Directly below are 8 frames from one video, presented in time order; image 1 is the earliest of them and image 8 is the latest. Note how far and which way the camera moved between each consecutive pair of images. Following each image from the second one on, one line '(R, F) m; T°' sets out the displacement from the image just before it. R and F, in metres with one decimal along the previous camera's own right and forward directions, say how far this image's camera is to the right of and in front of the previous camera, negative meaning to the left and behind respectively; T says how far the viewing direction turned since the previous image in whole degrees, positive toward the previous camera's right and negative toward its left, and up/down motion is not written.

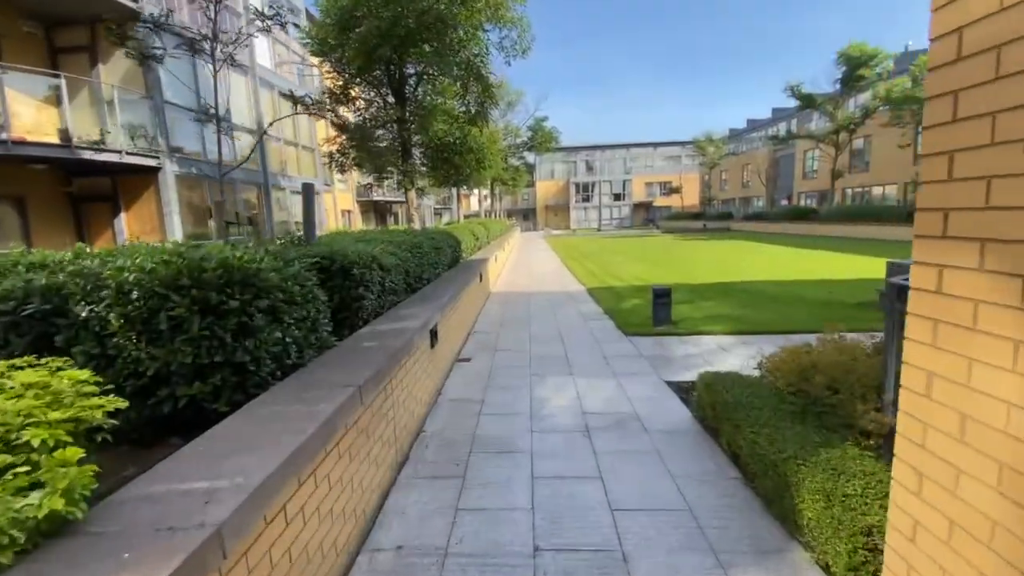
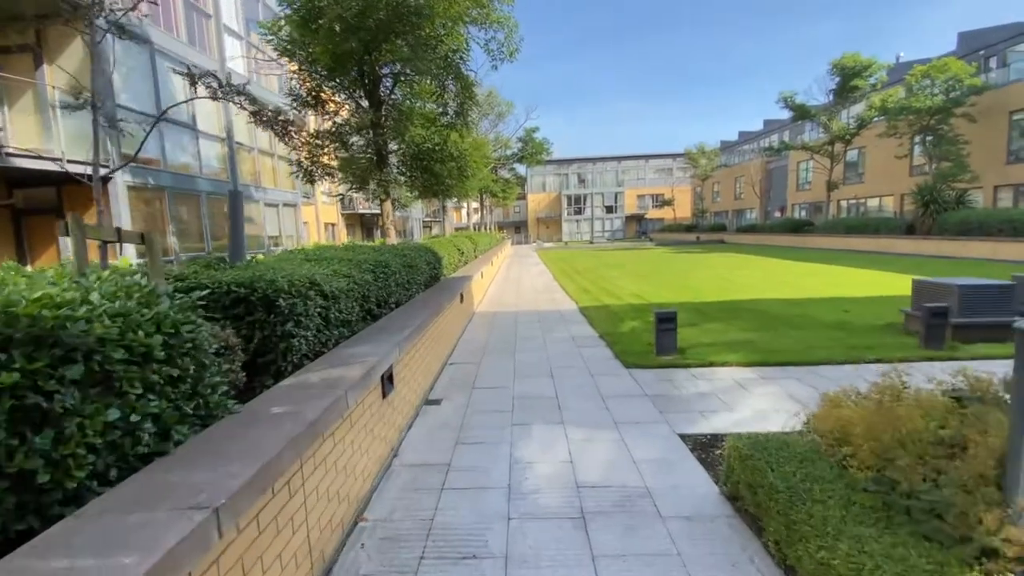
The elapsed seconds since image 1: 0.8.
(+0.1, +0.9) m; +1°
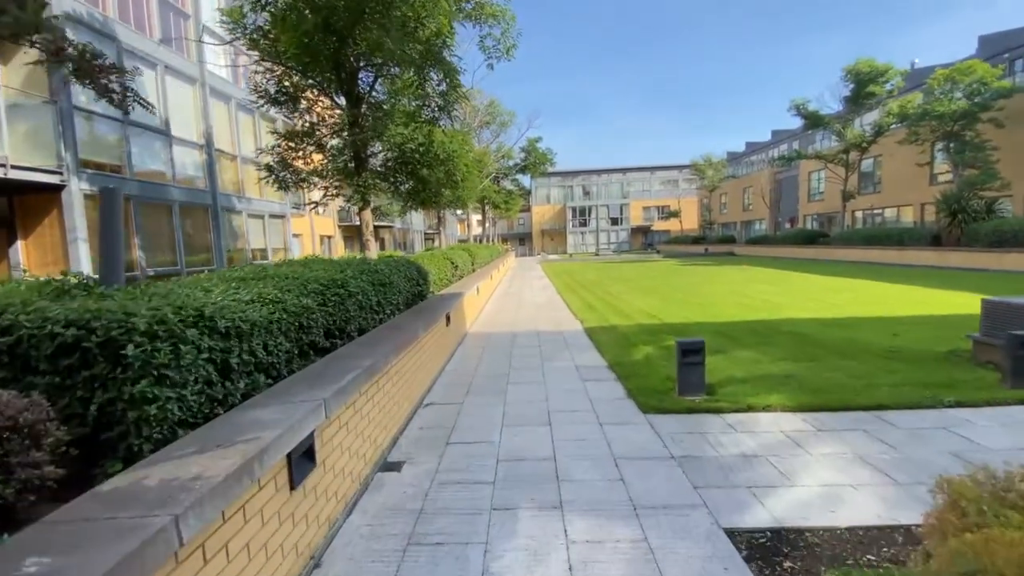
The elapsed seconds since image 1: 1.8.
(+0.2, +1.1) m; -1°
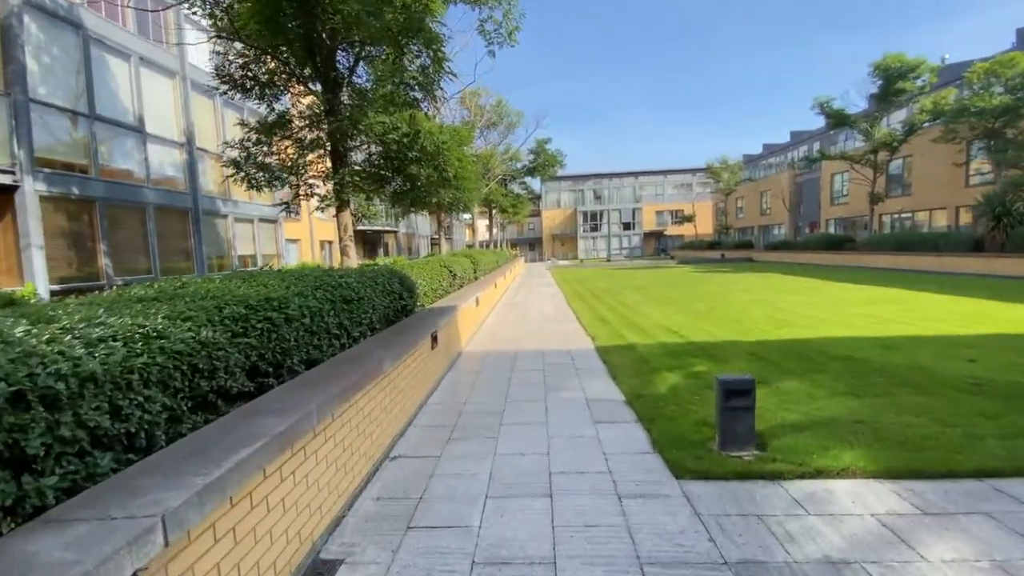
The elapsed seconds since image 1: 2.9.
(+0.2, +1.1) m; -1°
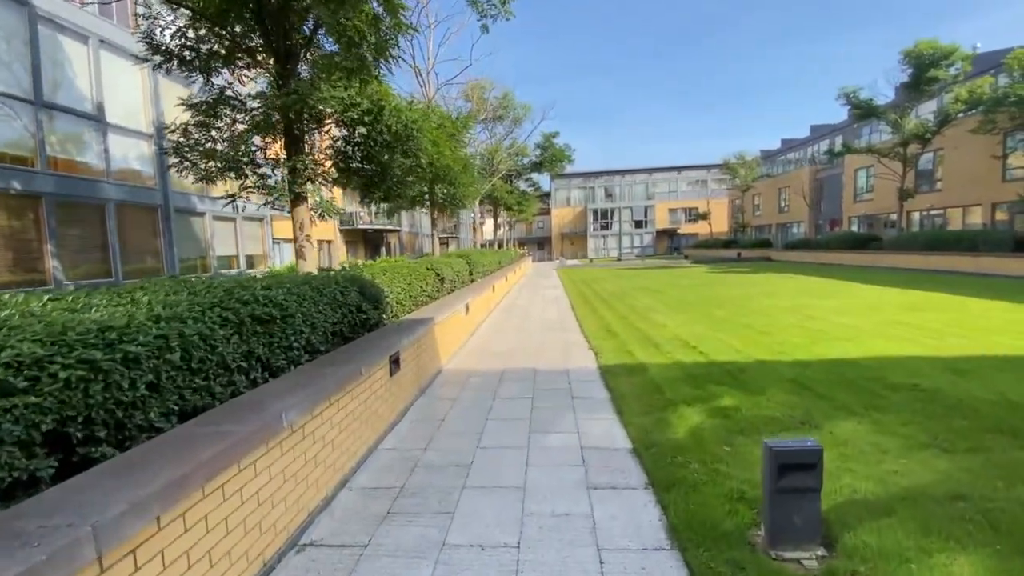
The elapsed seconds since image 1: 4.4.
(+0.3, +1.2) m; -1°
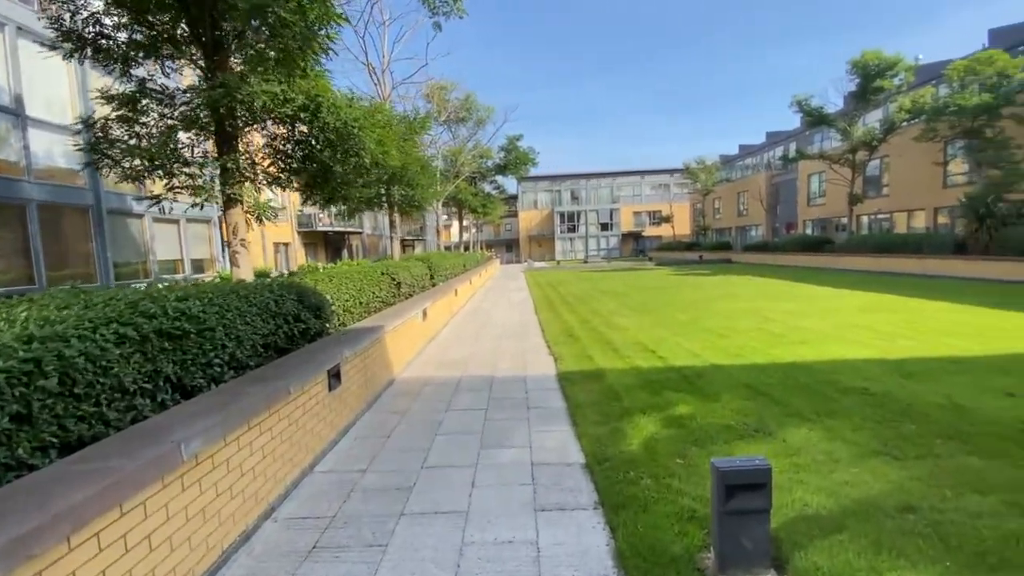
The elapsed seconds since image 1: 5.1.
(+0.2, +0.2) m; +4°
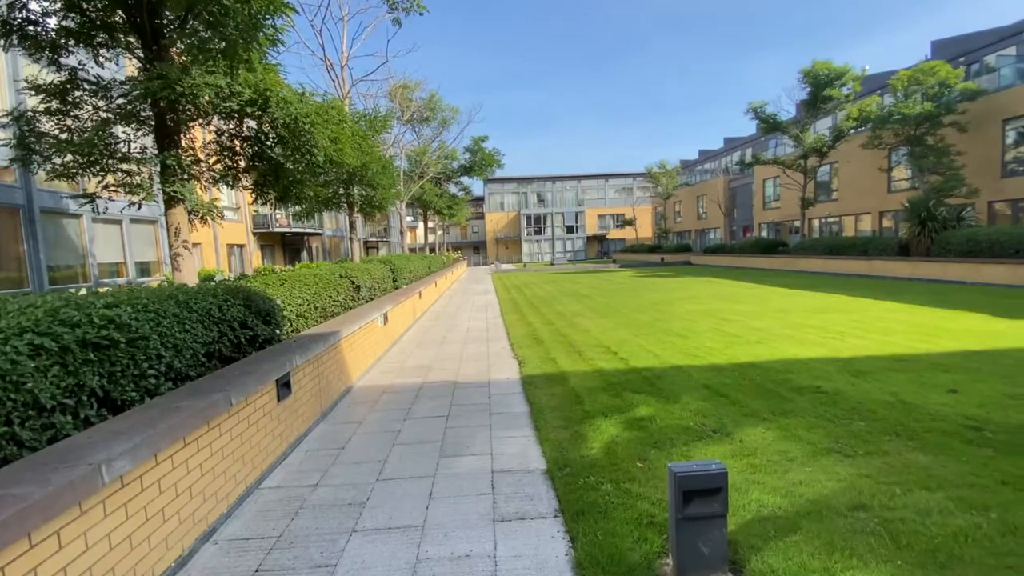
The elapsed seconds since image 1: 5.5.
(+0.1, +0.1) m; +4°
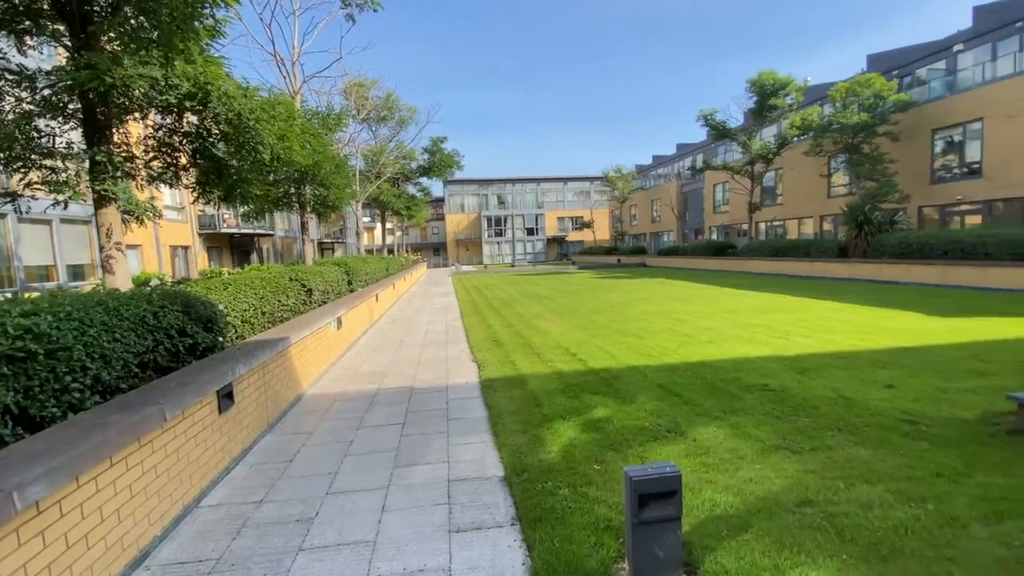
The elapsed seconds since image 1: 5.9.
(0.0, +0.1) m; +5°
